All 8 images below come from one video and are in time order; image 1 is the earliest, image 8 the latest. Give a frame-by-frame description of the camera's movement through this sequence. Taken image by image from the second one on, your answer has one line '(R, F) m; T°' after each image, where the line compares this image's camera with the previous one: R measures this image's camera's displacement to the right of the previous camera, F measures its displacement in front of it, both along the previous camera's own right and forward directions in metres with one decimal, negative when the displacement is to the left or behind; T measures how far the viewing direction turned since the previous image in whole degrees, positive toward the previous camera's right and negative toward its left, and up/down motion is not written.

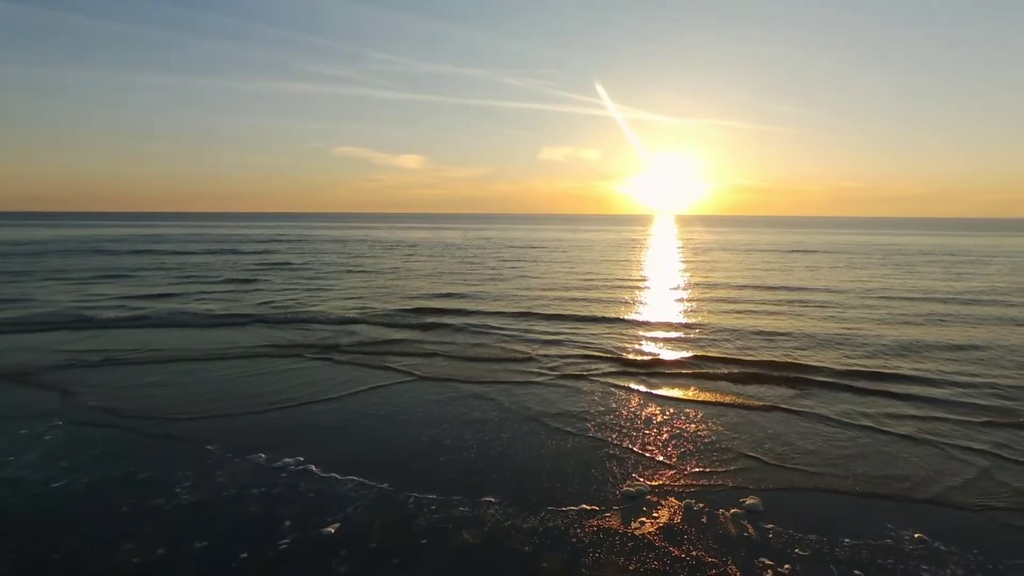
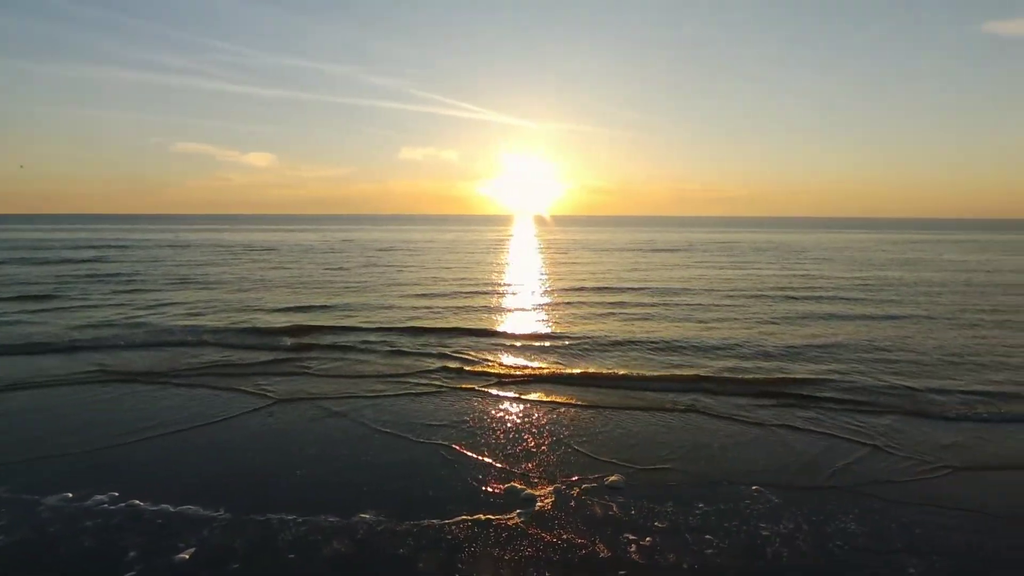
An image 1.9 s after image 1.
(0.0, 0.0) m; +12°
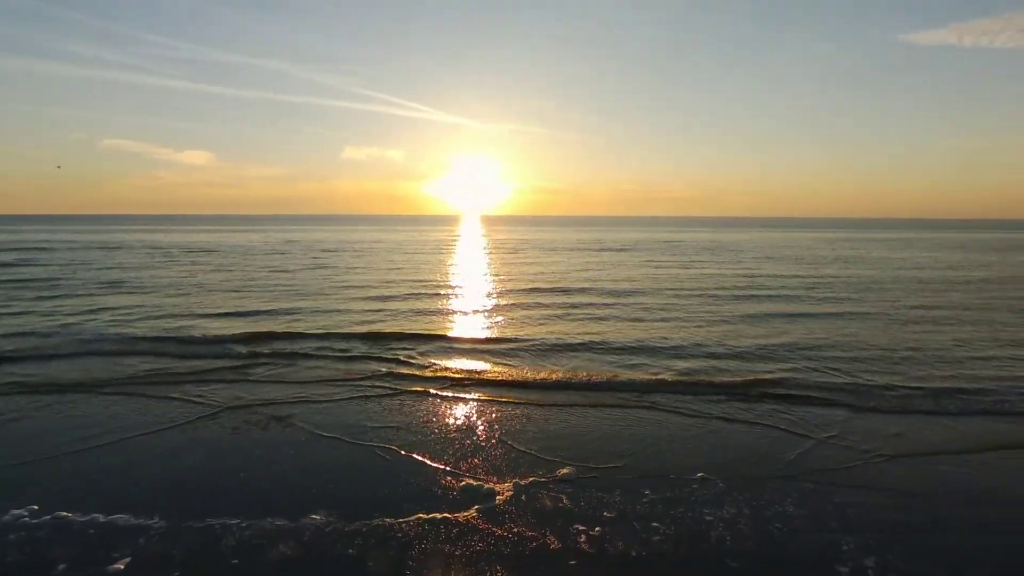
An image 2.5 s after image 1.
(+1.8, +1.1) m; -19°
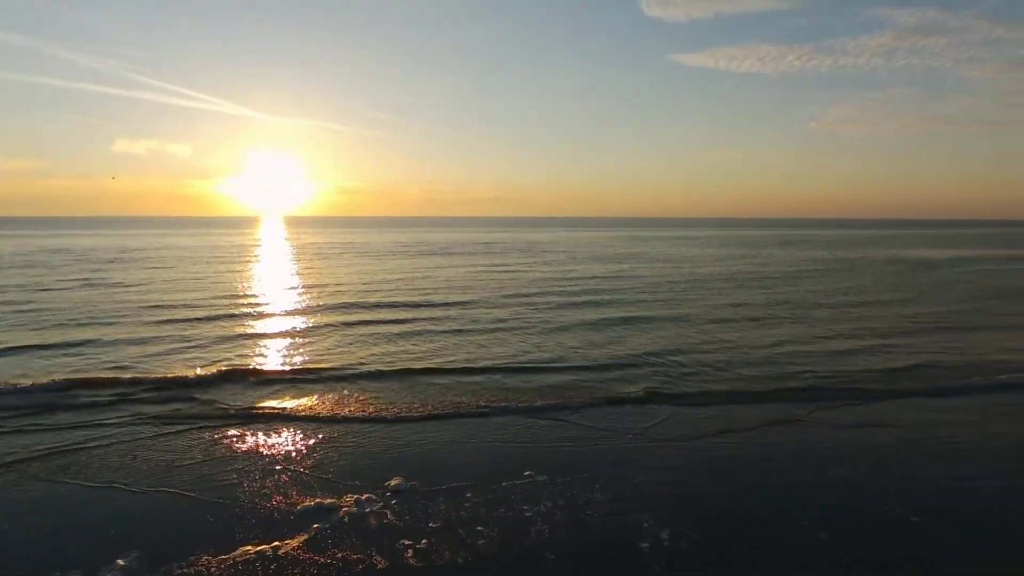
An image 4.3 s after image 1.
(0.0, -0.1) m; +17°
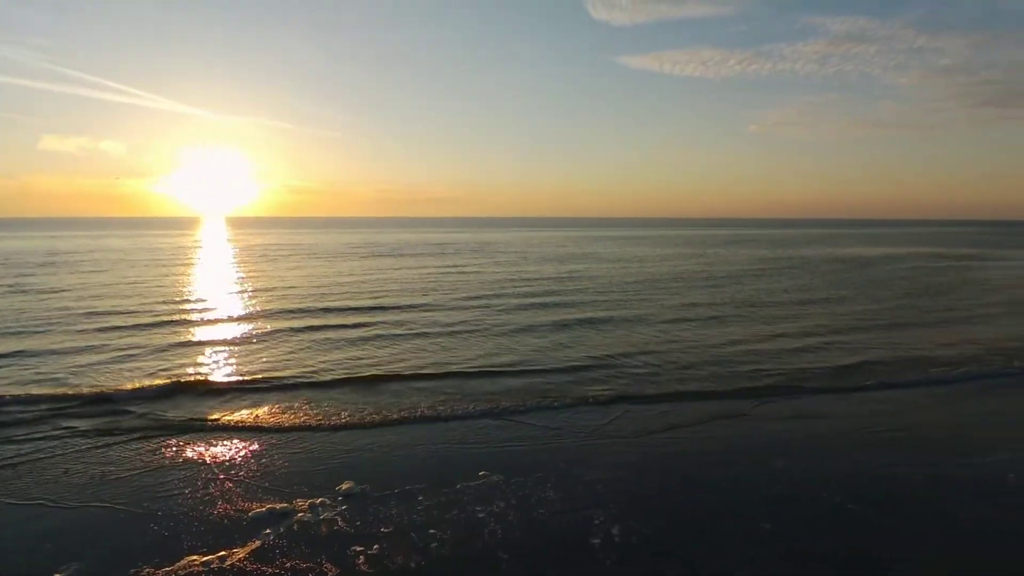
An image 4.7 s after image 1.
(-6.0, -4.4) m; +1°
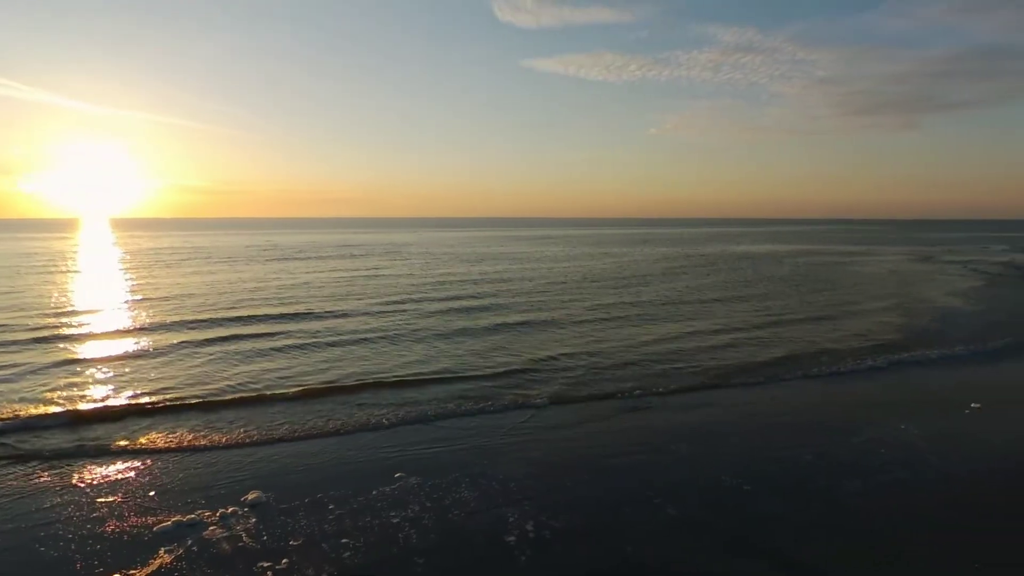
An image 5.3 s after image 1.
(+0.1, 0.0) m; +8°
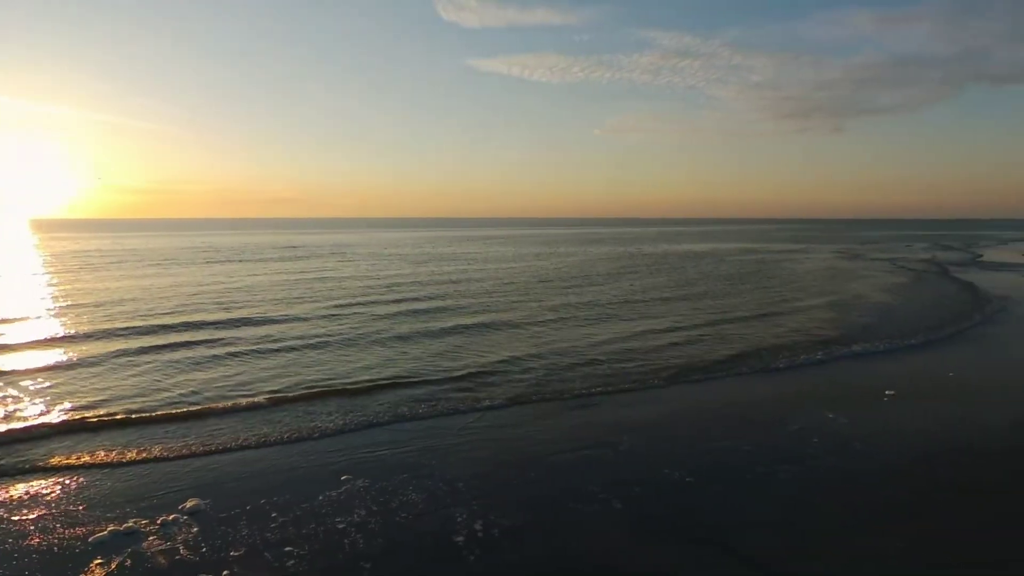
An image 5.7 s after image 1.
(+5.0, +4.2) m; -24°
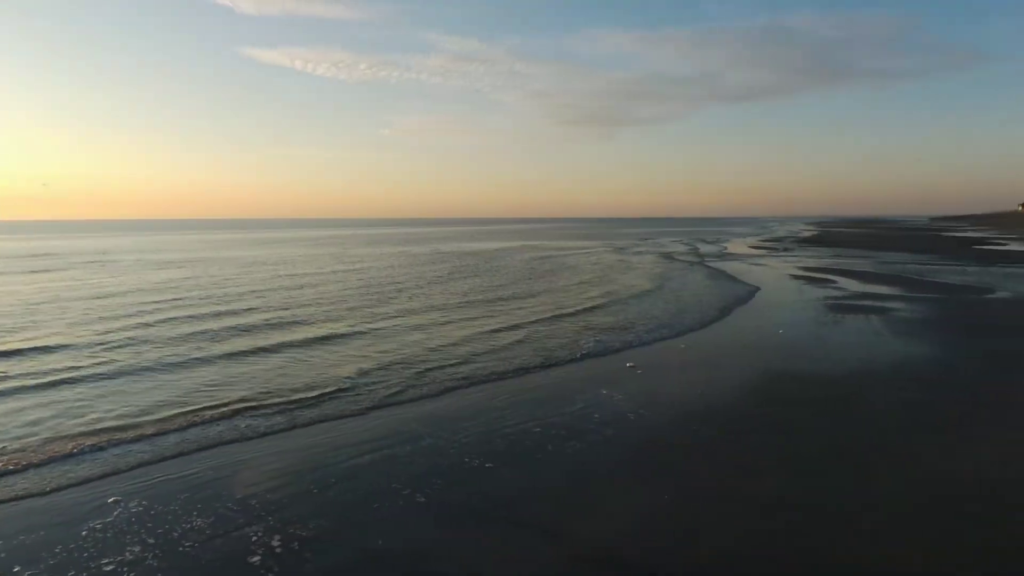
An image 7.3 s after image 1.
(+0.2, -0.1) m; +17°
